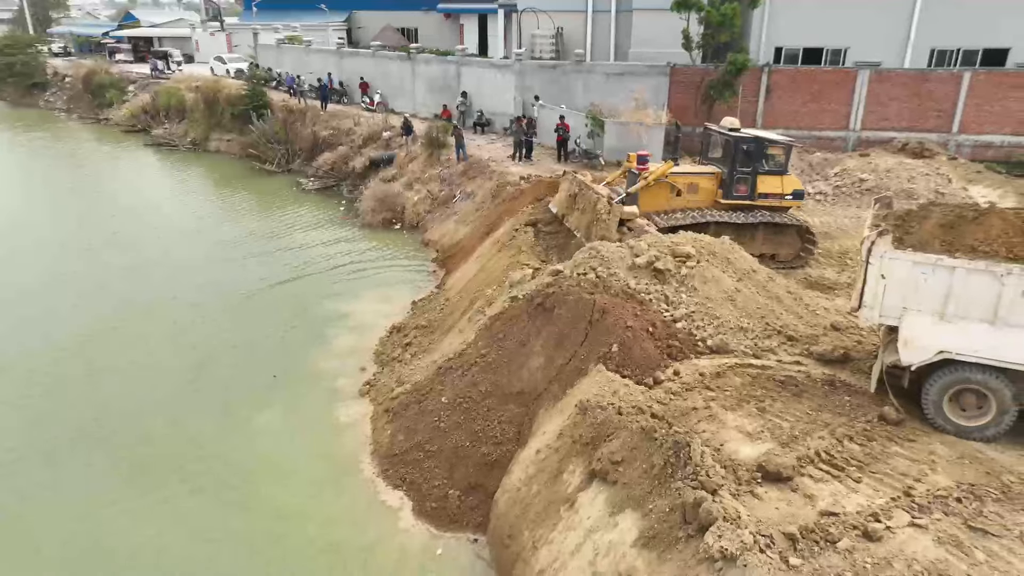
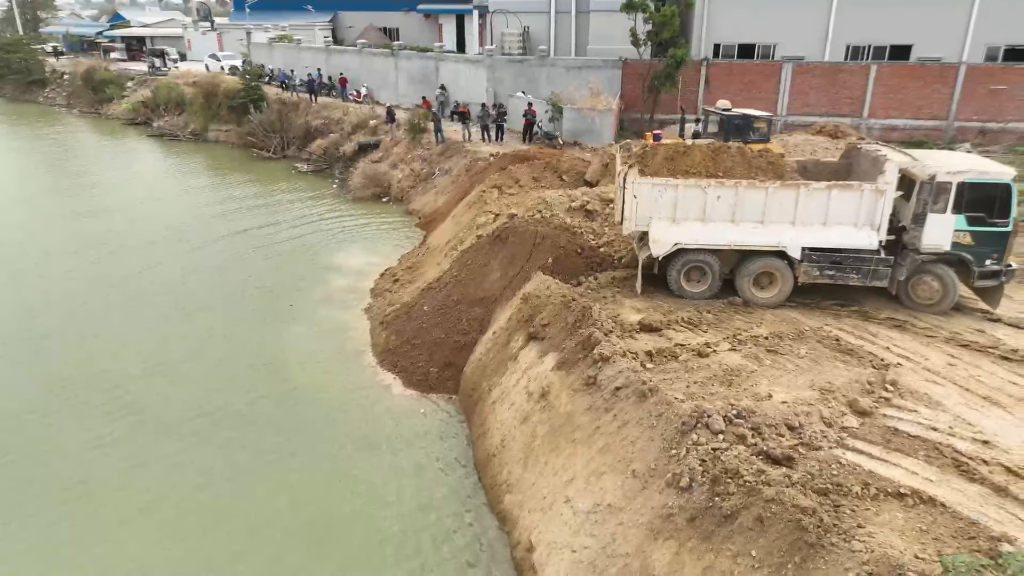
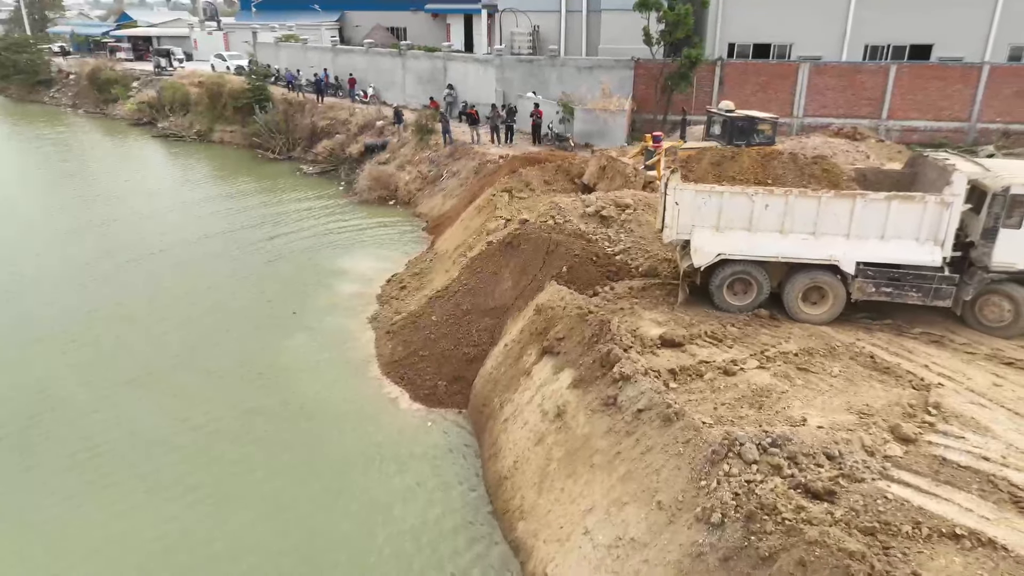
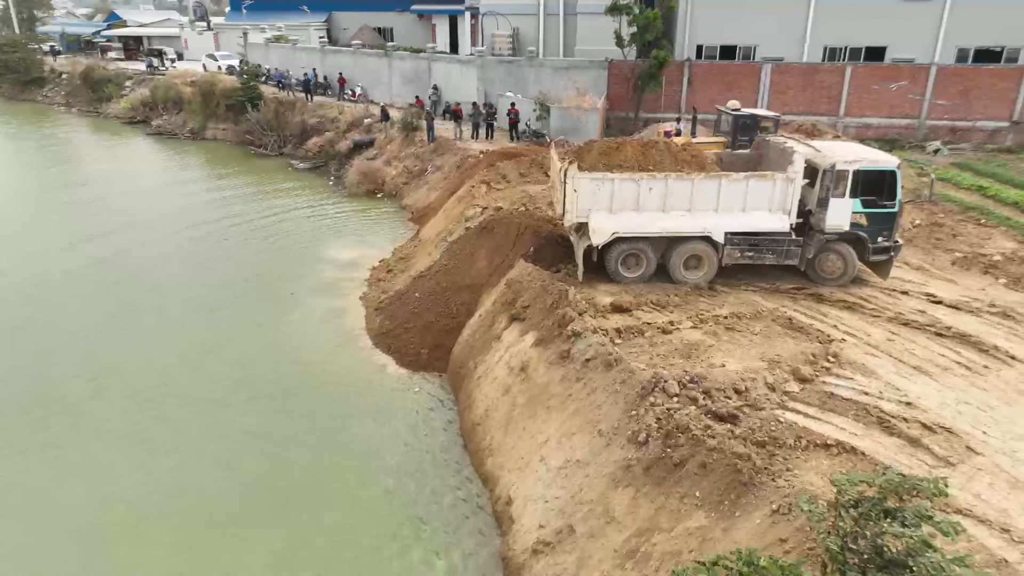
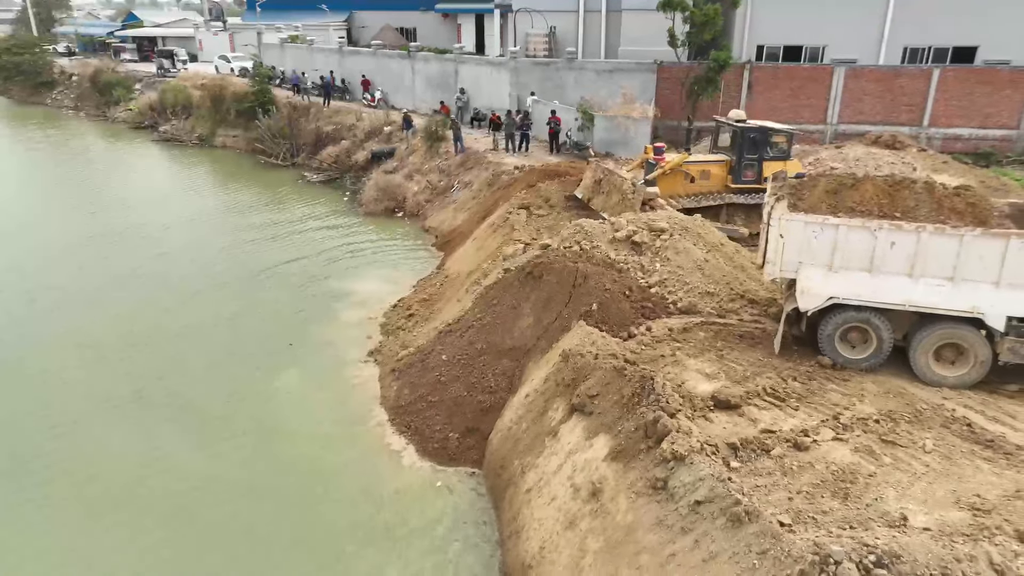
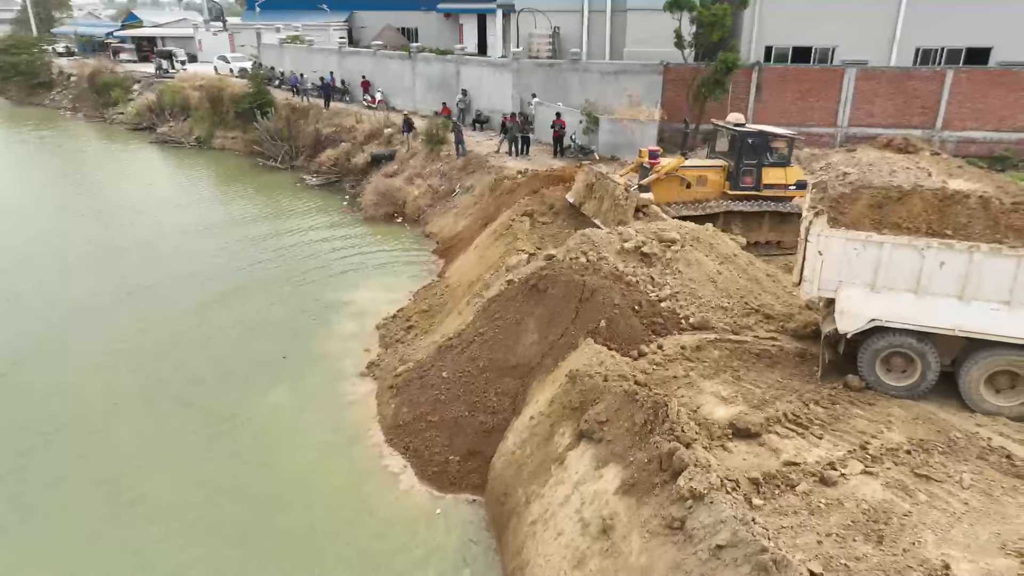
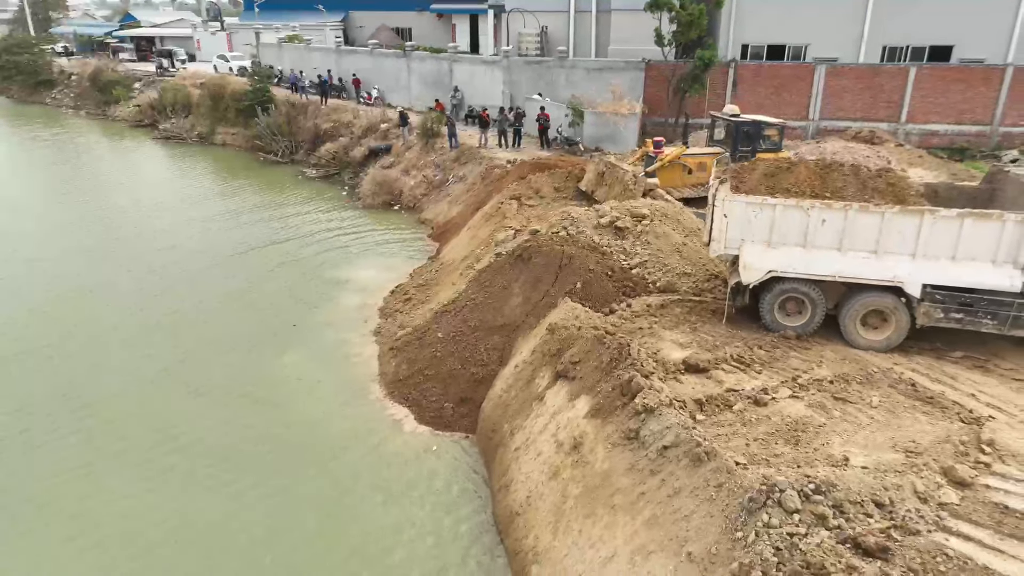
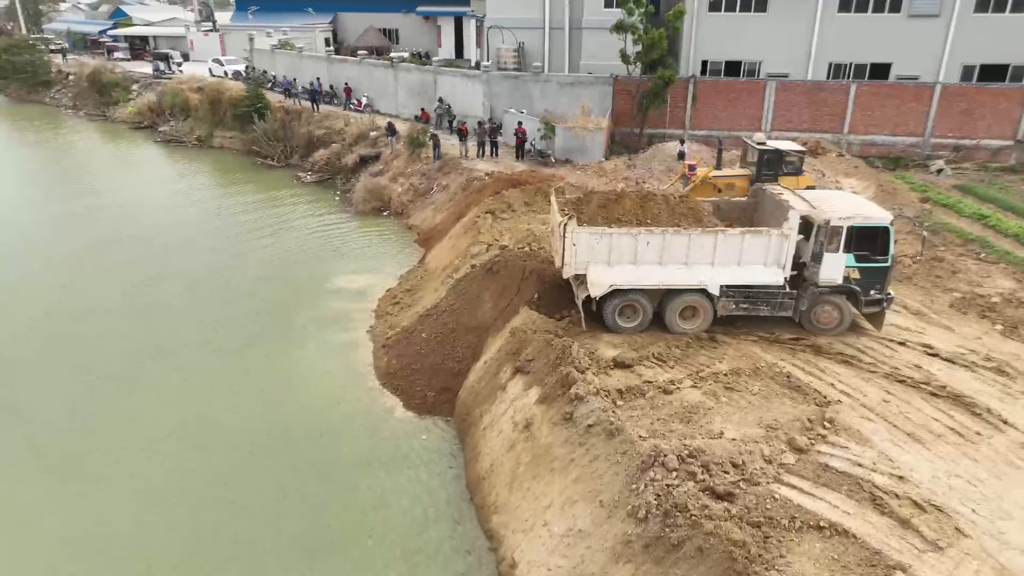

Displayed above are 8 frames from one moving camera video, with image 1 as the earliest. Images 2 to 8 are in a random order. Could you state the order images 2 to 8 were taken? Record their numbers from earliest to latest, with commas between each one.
6, 5, 7, 3, 2, 4, 8
